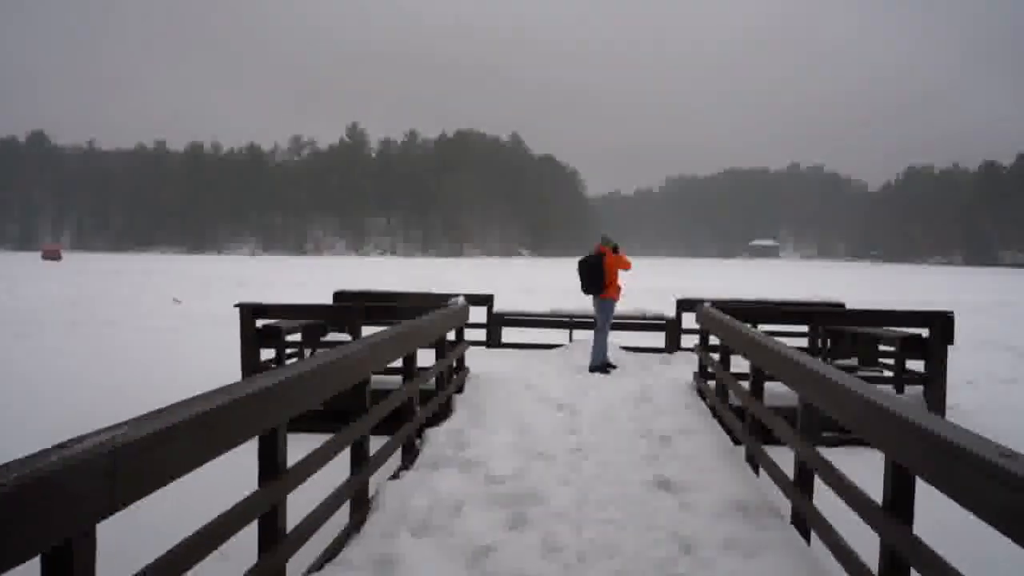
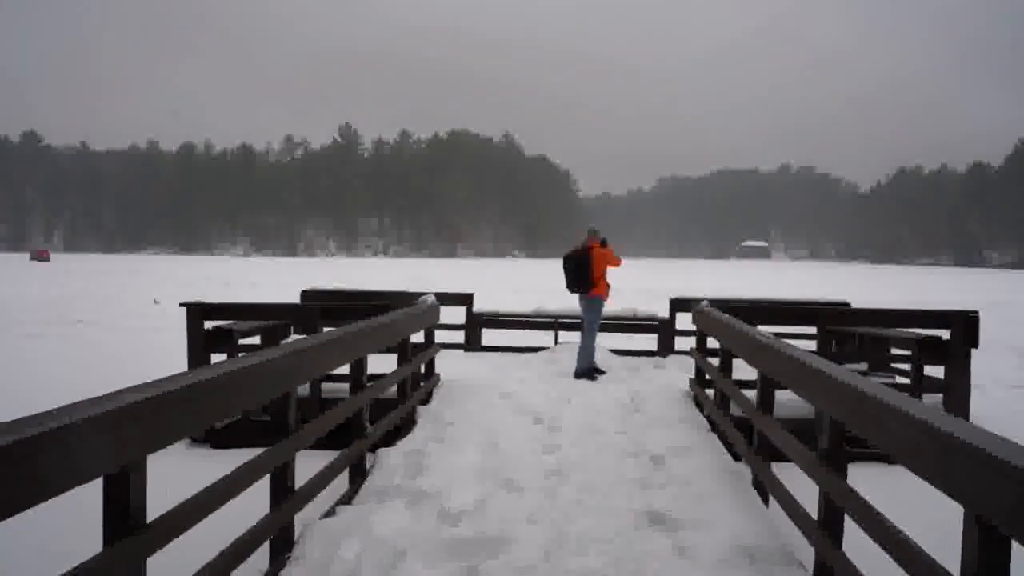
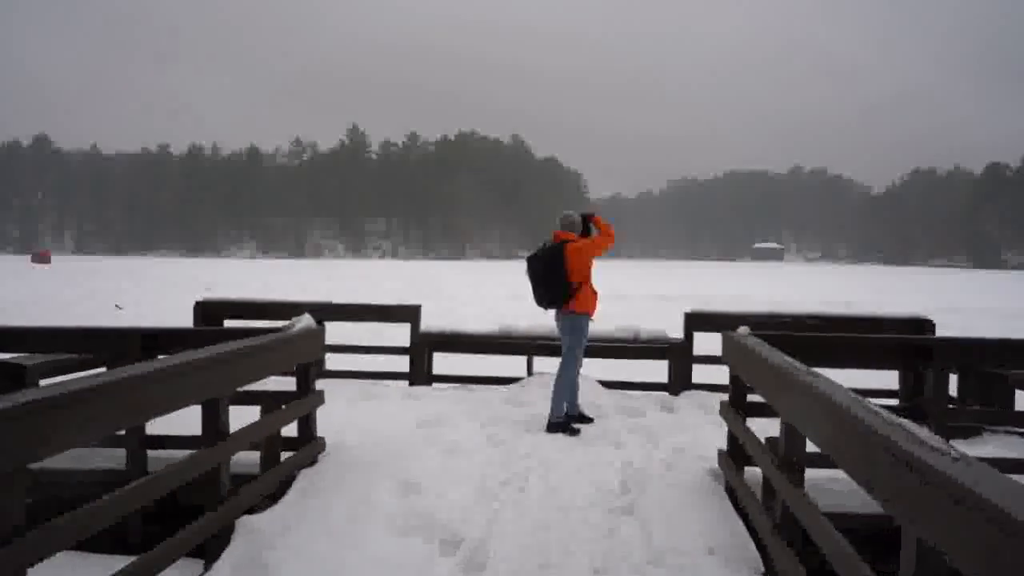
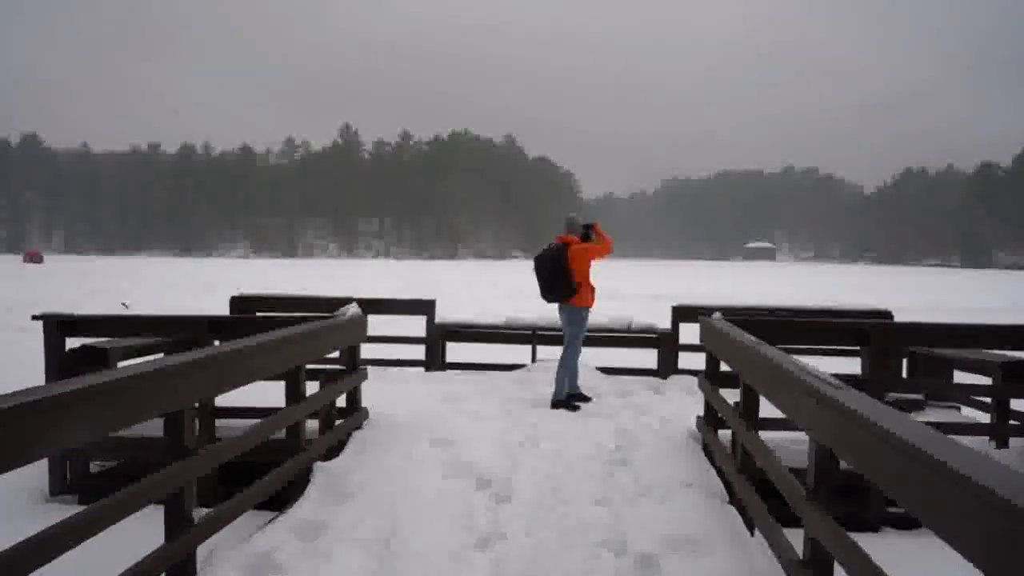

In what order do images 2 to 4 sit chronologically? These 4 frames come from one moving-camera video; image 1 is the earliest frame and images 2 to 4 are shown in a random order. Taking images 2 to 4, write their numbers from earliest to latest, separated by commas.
2, 4, 3
